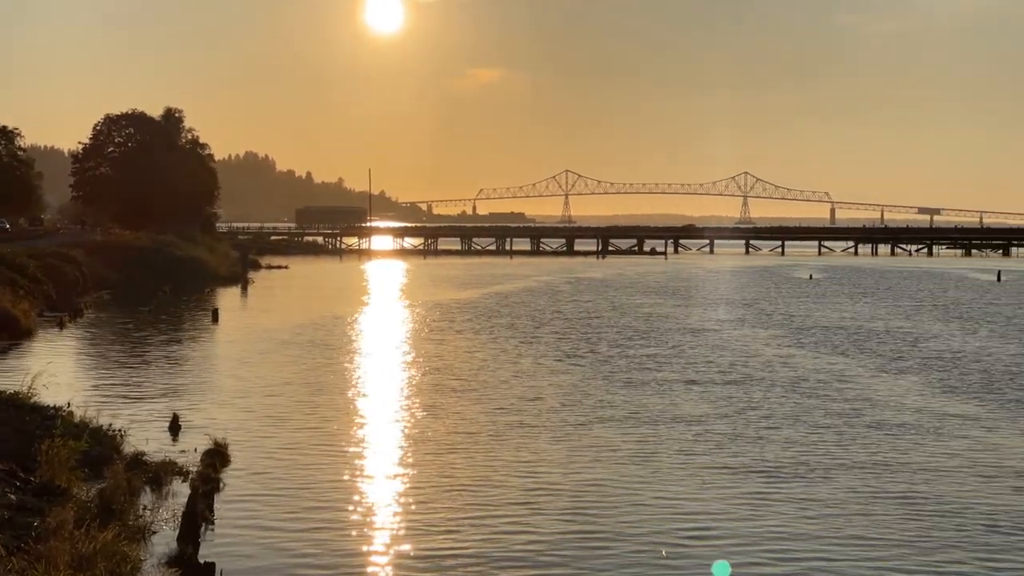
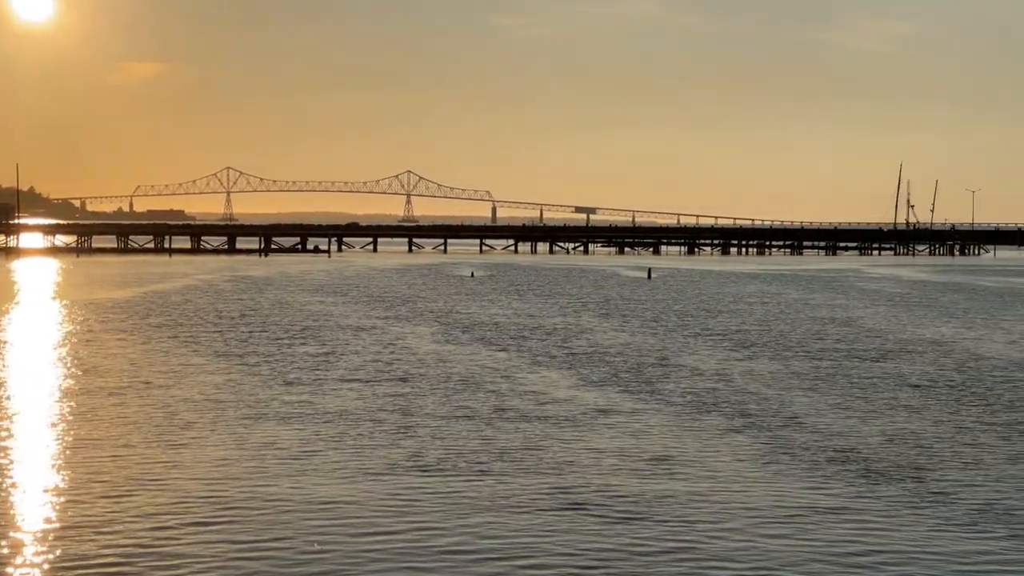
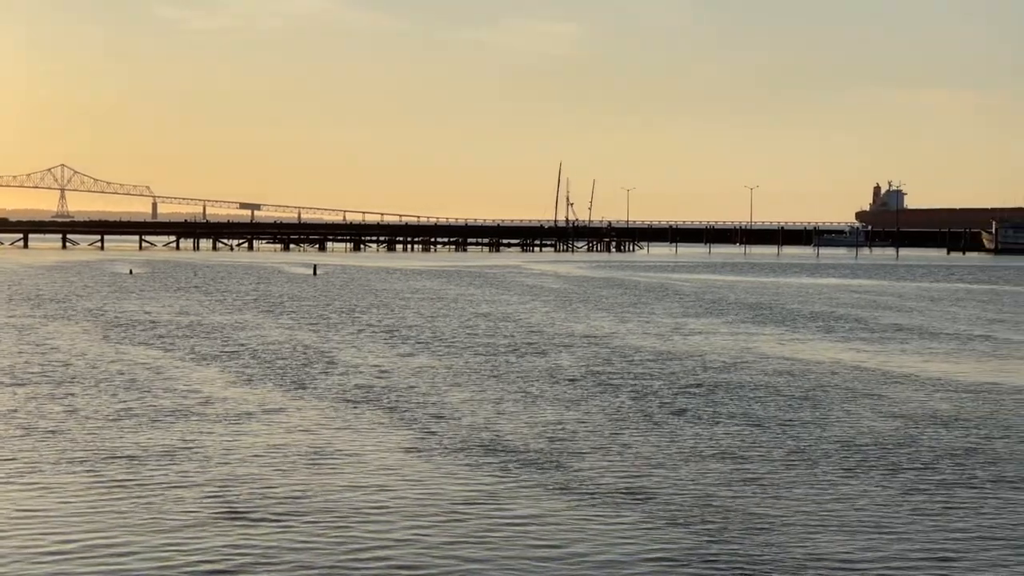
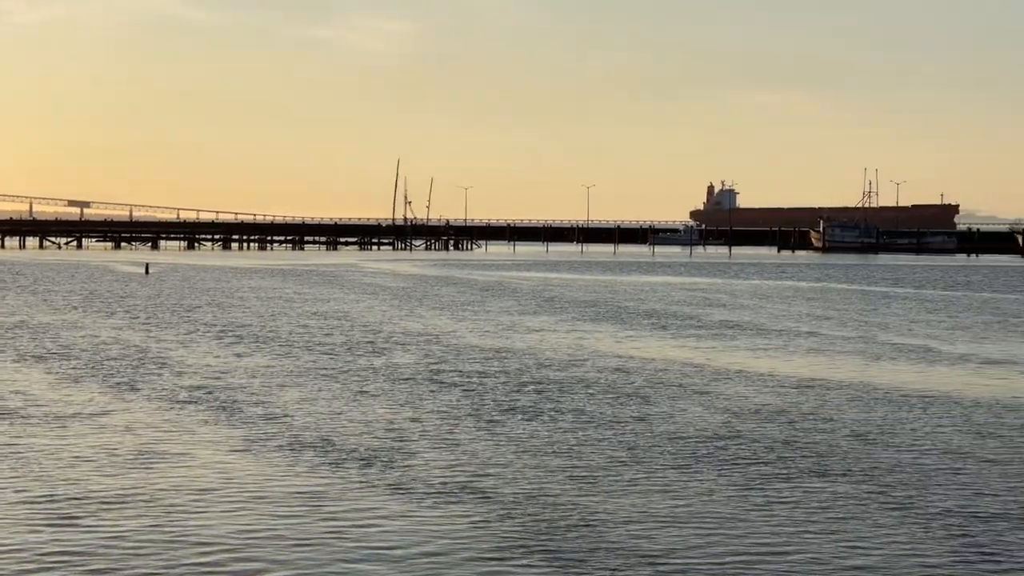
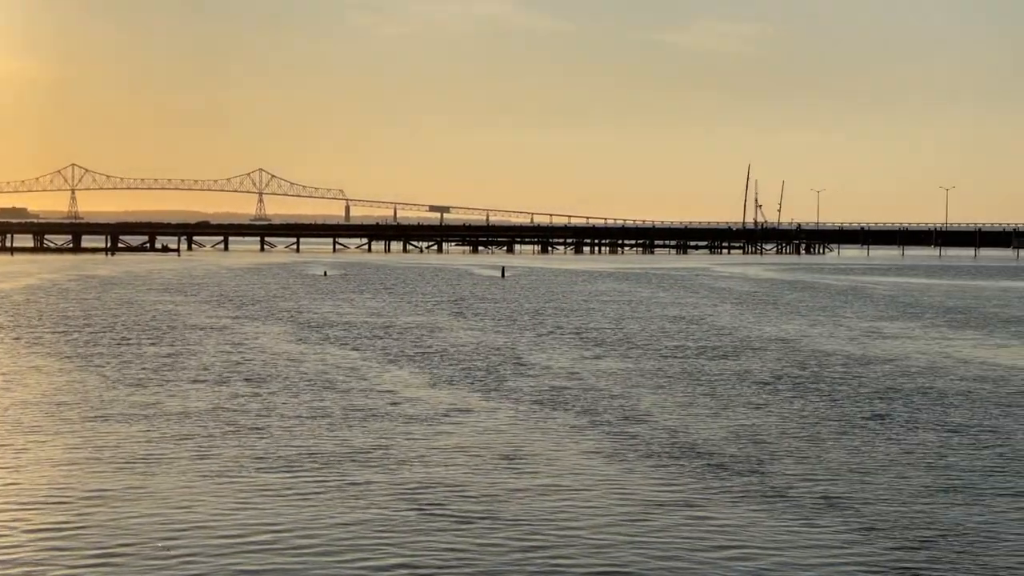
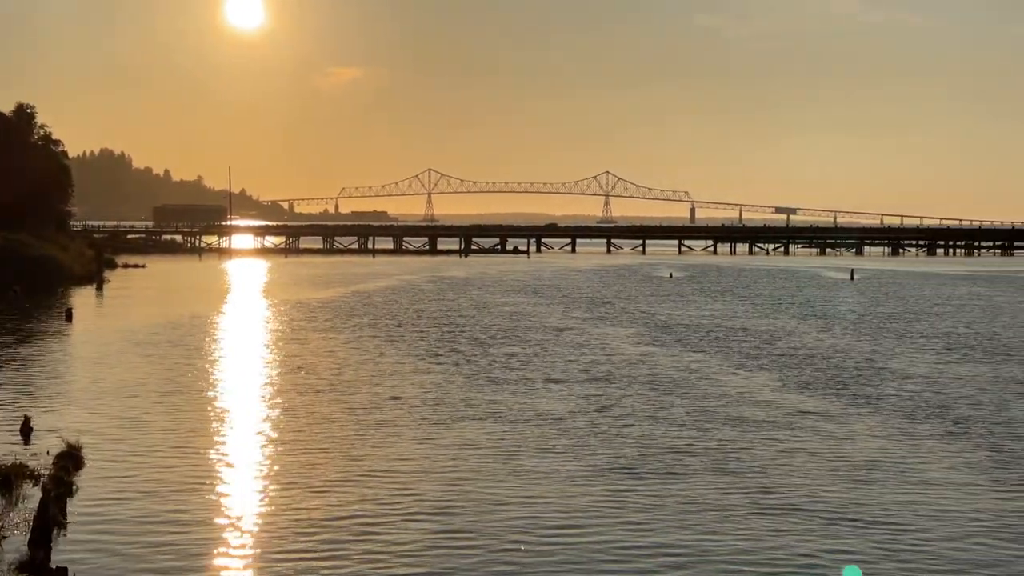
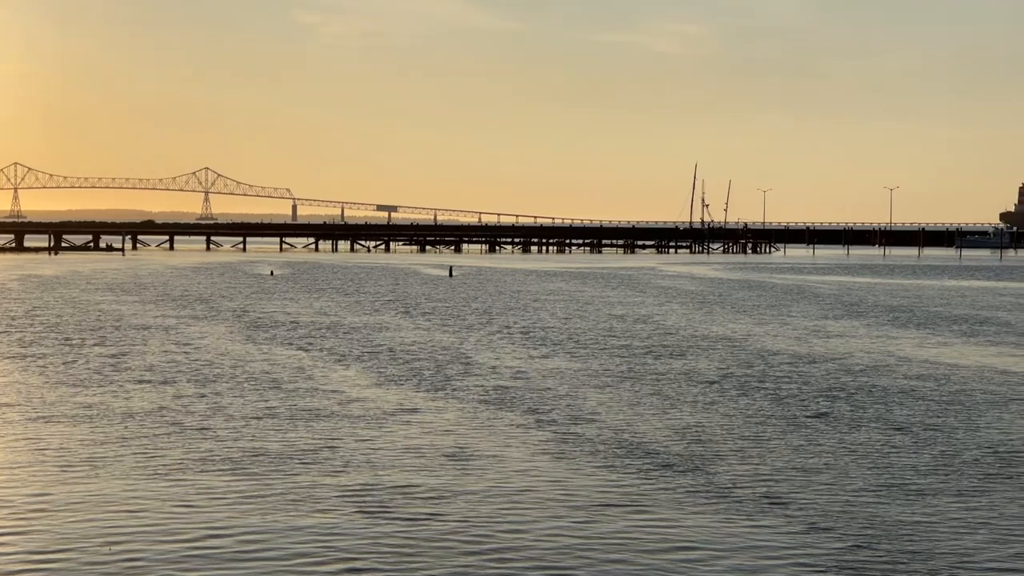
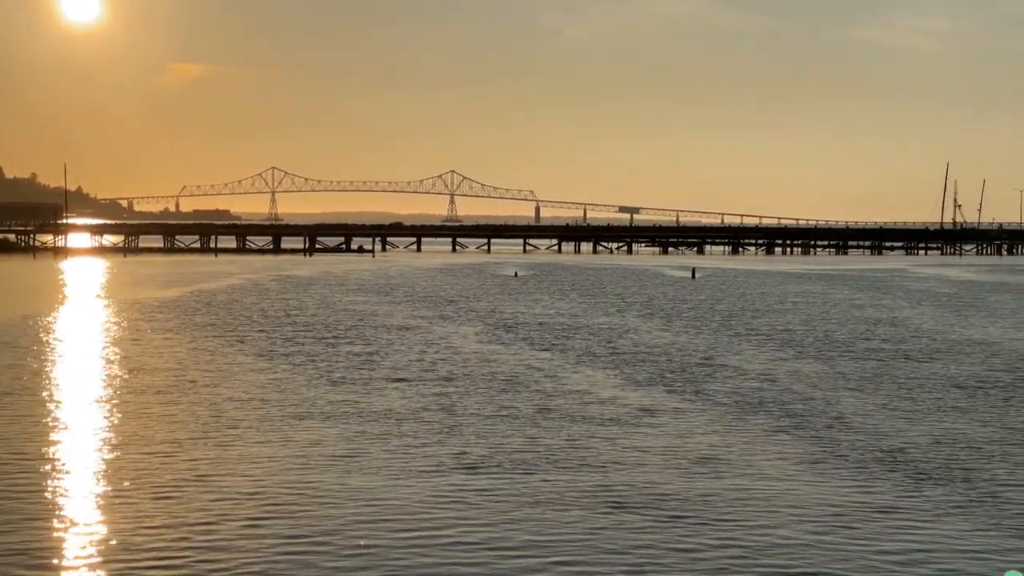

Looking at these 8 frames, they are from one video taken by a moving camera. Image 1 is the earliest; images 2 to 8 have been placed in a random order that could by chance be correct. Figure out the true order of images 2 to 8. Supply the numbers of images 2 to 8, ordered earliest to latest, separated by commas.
6, 8, 2, 5, 7, 3, 4
